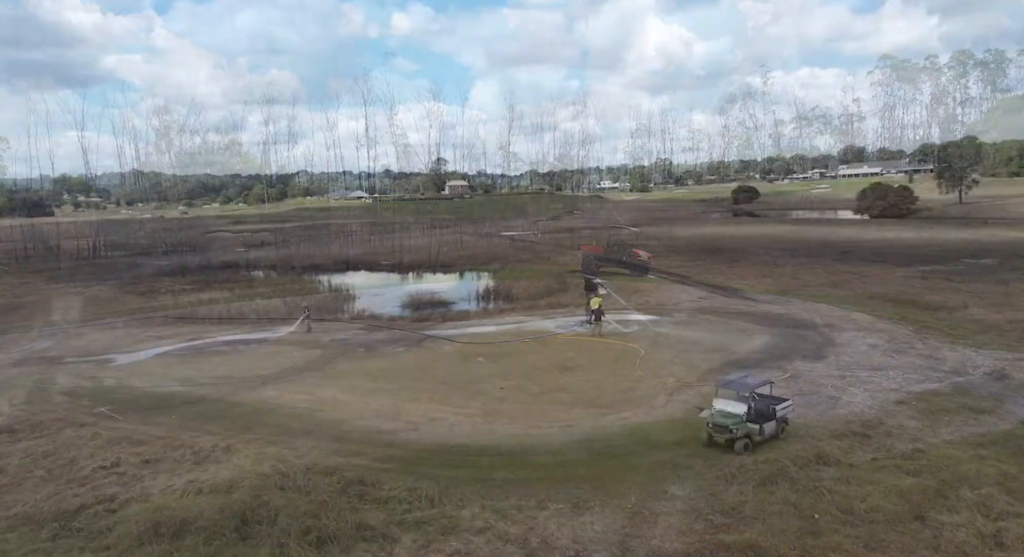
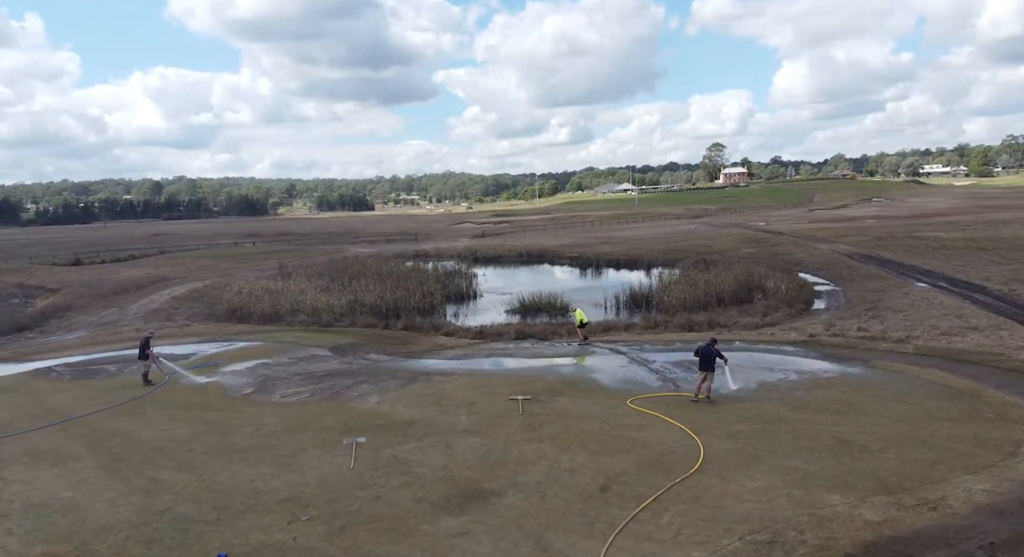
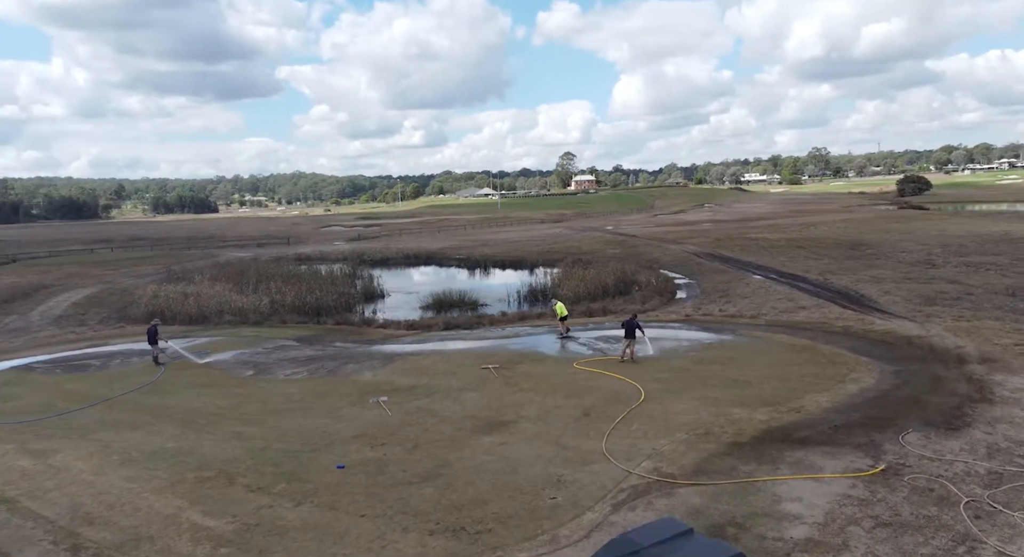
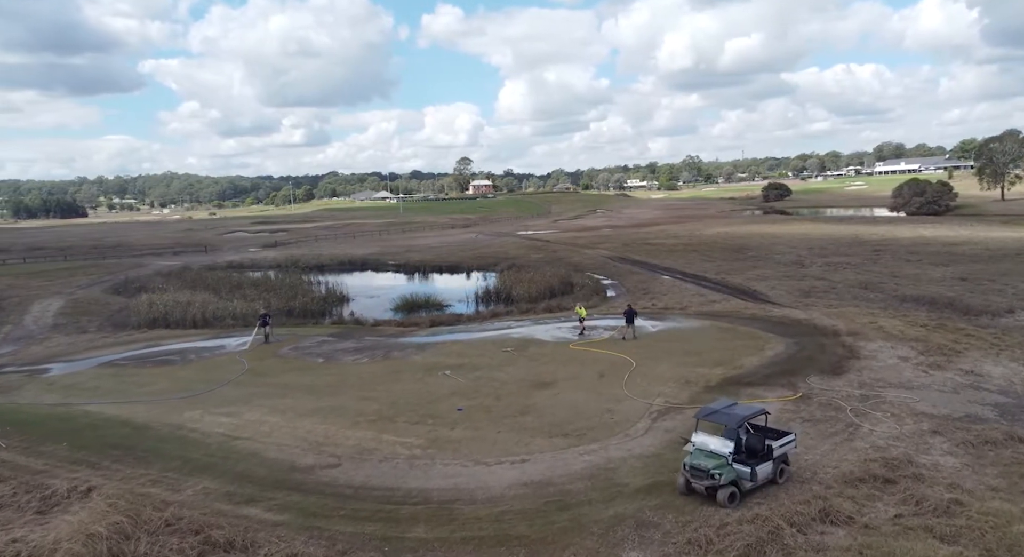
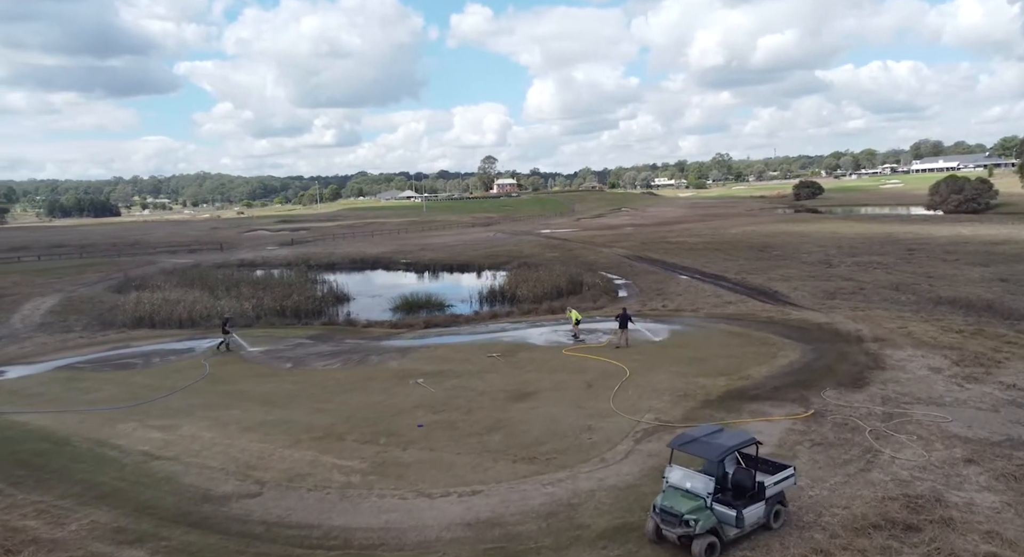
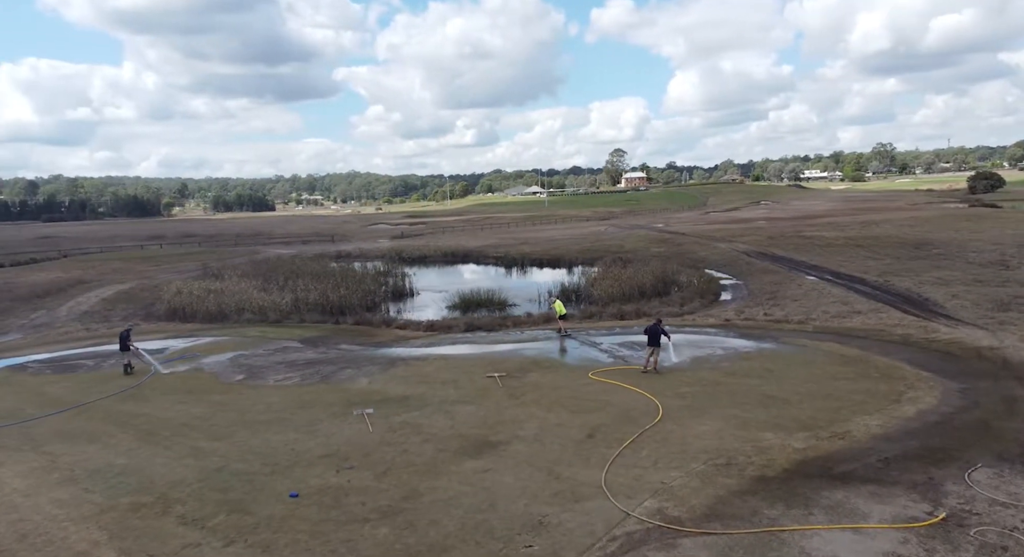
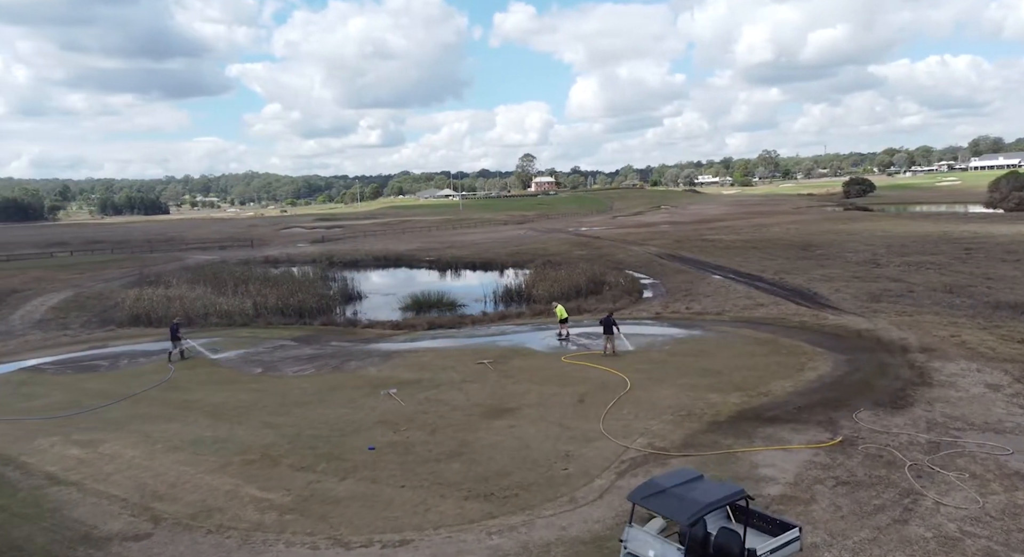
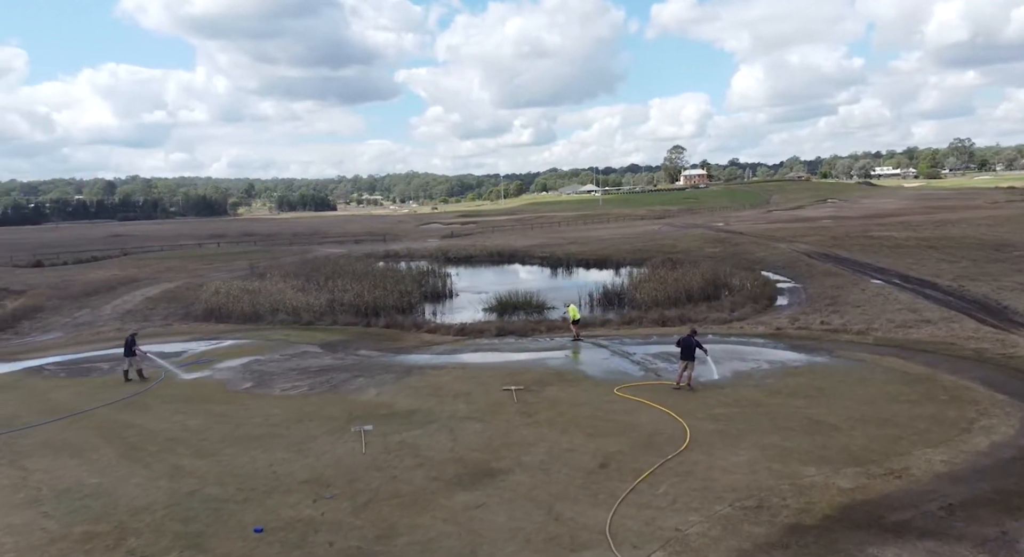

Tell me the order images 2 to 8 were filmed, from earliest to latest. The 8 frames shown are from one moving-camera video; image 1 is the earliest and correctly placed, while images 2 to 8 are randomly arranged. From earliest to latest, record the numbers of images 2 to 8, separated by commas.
4, 5, 7, 3, 6, 8, 2
